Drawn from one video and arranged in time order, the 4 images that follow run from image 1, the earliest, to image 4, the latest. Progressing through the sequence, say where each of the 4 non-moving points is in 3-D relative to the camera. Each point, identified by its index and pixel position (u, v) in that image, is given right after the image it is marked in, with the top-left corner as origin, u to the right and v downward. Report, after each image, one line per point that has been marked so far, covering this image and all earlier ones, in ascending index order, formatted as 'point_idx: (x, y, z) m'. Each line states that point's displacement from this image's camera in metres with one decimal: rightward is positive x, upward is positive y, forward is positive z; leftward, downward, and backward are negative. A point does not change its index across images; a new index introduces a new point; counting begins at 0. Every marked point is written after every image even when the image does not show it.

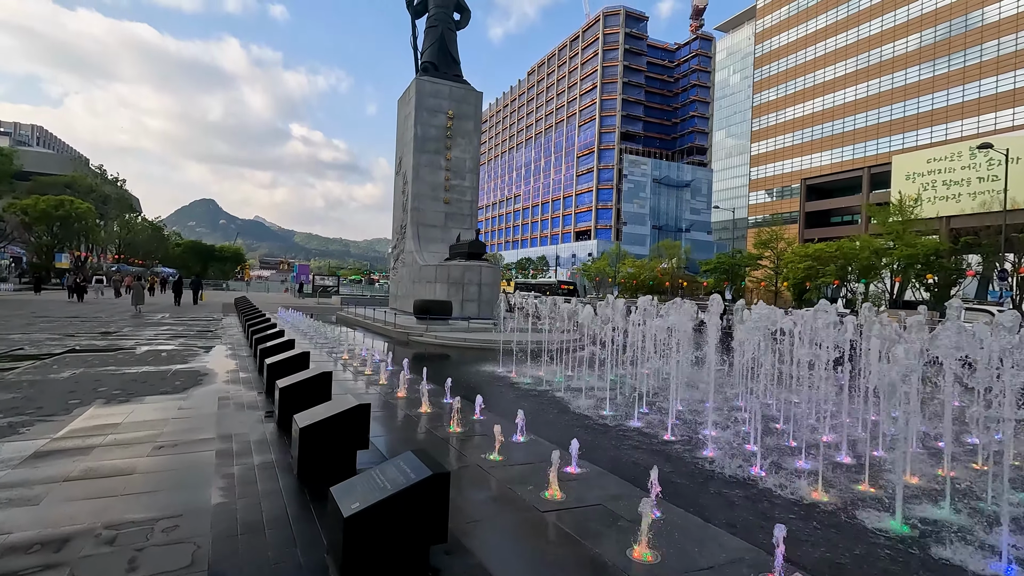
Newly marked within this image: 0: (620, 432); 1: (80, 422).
0: (+1.3, -1.7, +6.2) m
1: (-4.4, -1.3, +5.3) m
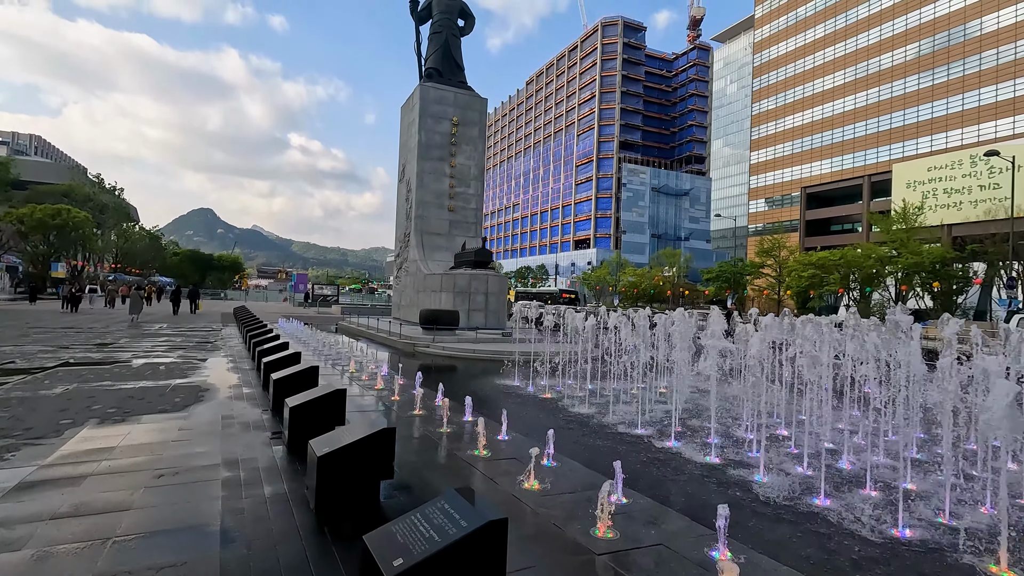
0: (+1.6, -1.8, +5.7) m
1: (-4.1, -1.4, +4.8) m
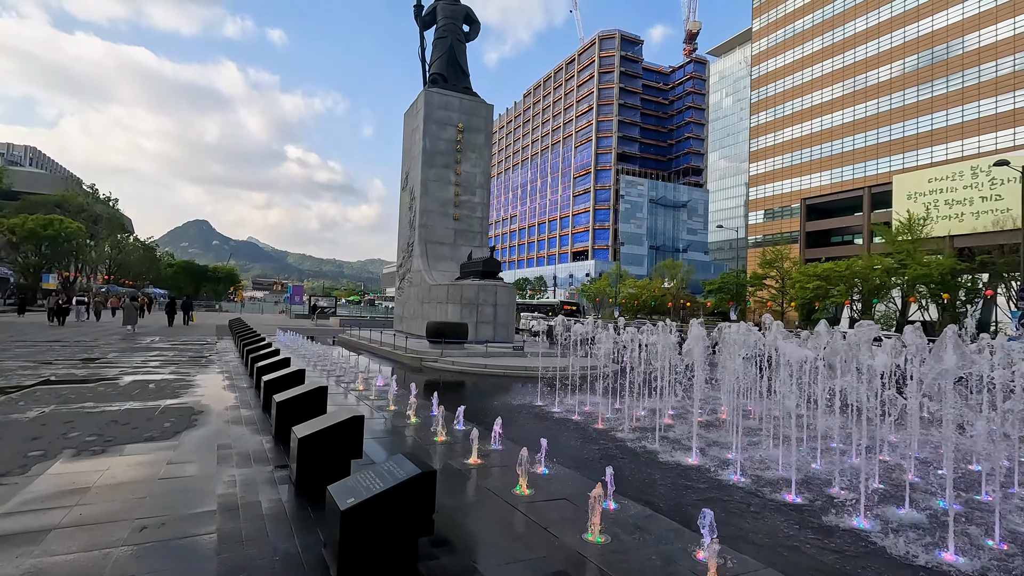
0: (+1.9, -1.9, +5.0) m
1: (-3.7, -1.5, +4.1) m
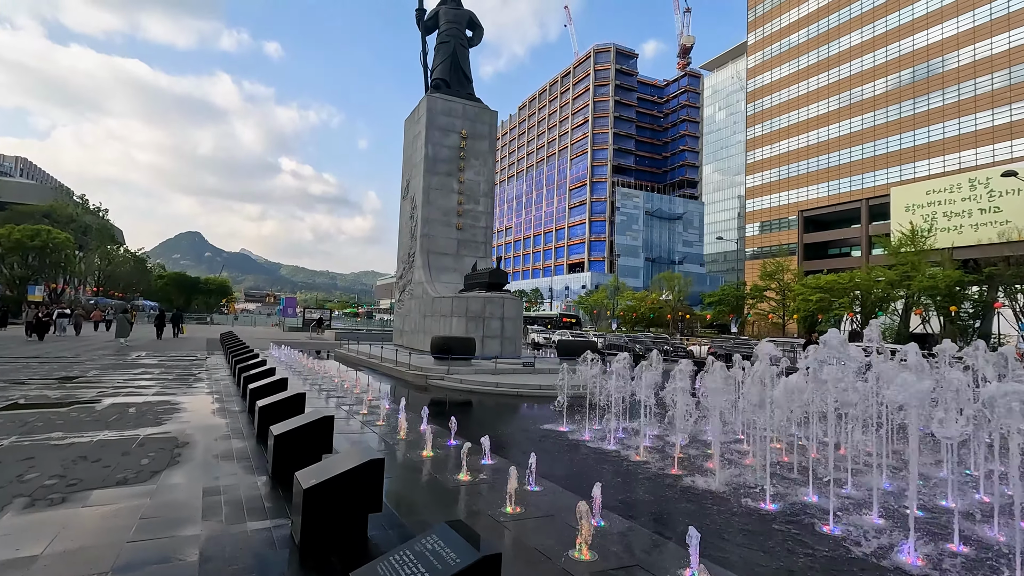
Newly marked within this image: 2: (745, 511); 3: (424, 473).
0: (+2.3, -2.0, +4.2) m
1: (-3.3, -1.6, +3.2) m
2: (+2.0, -2.0, +5.0) m
3: (-1.0, -1.9, +5.5) m
